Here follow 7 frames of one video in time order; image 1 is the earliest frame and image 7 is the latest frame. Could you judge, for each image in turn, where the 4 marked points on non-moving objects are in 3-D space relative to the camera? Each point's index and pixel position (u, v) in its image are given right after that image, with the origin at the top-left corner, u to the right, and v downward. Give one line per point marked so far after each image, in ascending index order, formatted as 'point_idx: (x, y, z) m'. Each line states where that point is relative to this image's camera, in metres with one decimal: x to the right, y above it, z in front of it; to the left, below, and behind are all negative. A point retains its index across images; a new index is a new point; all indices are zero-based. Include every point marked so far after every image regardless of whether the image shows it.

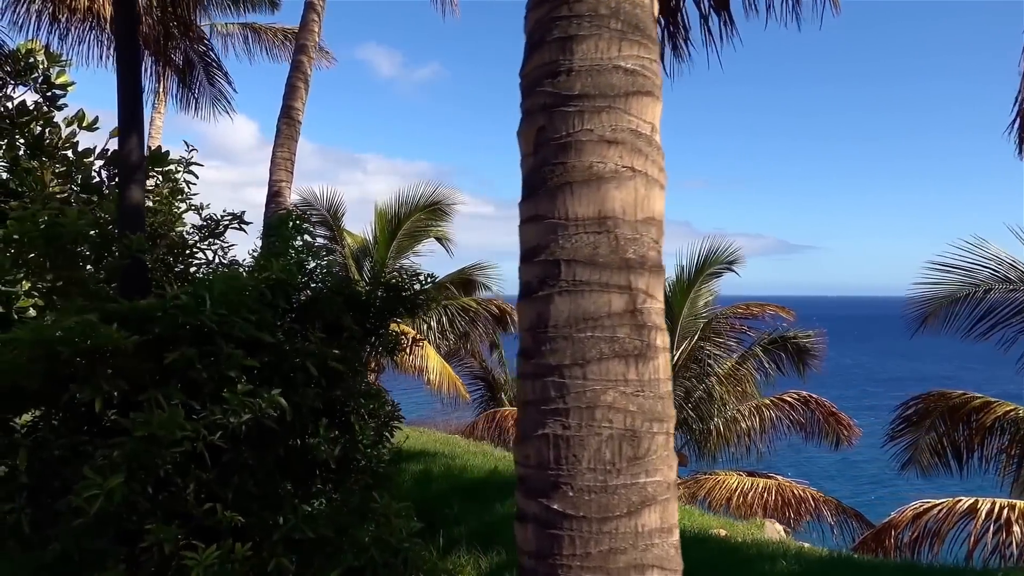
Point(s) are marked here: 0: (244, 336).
0: (-1.1, -0.2, +2.8) m
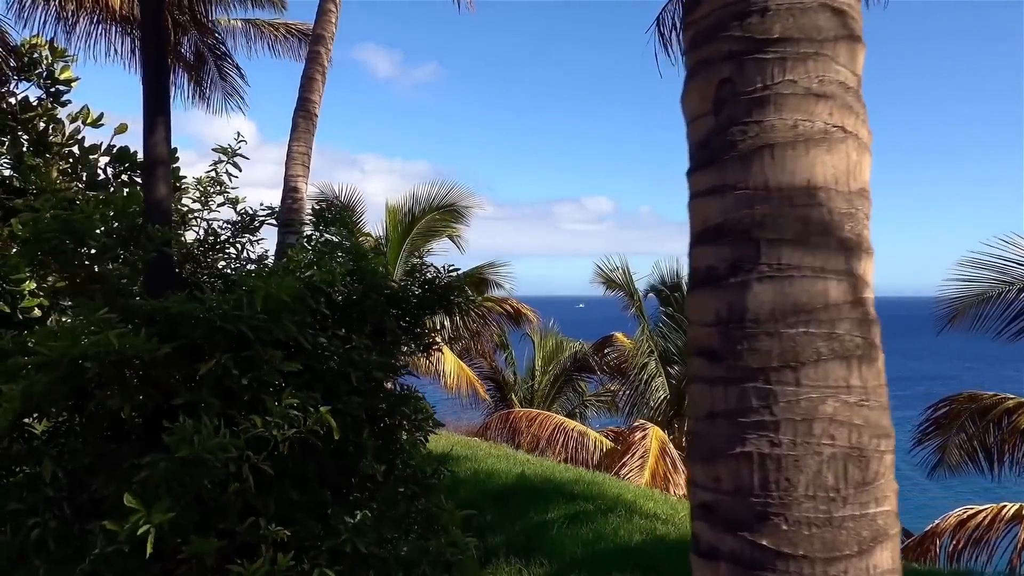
0: (-0.8, -0.2, +2.6) m
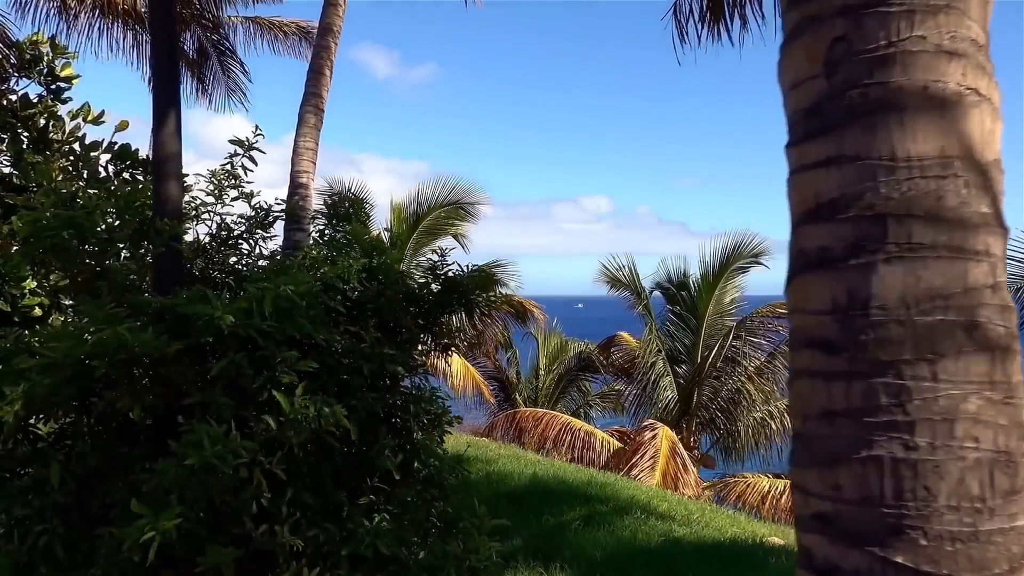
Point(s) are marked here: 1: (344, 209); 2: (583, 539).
0: (-0.8, -0.2, +2.5) m
1: (-0.8, +0.4, +3.3) m
2: (+0.4, -1.4, +3.9) m
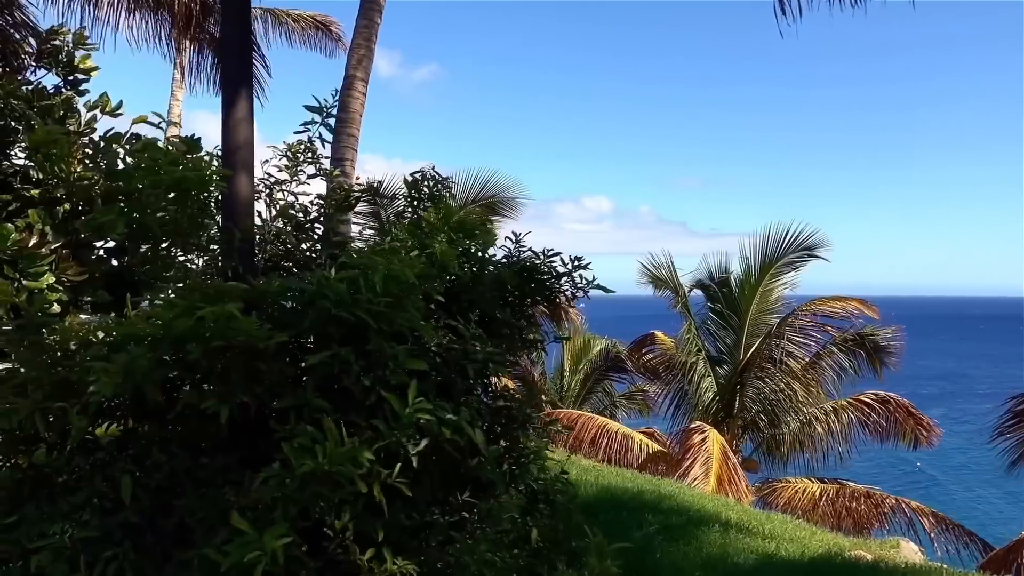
0: (-0.3, -0.1, +2.2) m
1: (-0.4, +0.4, +3.0) m
2: (+0.8, -1.4, +3.6) m
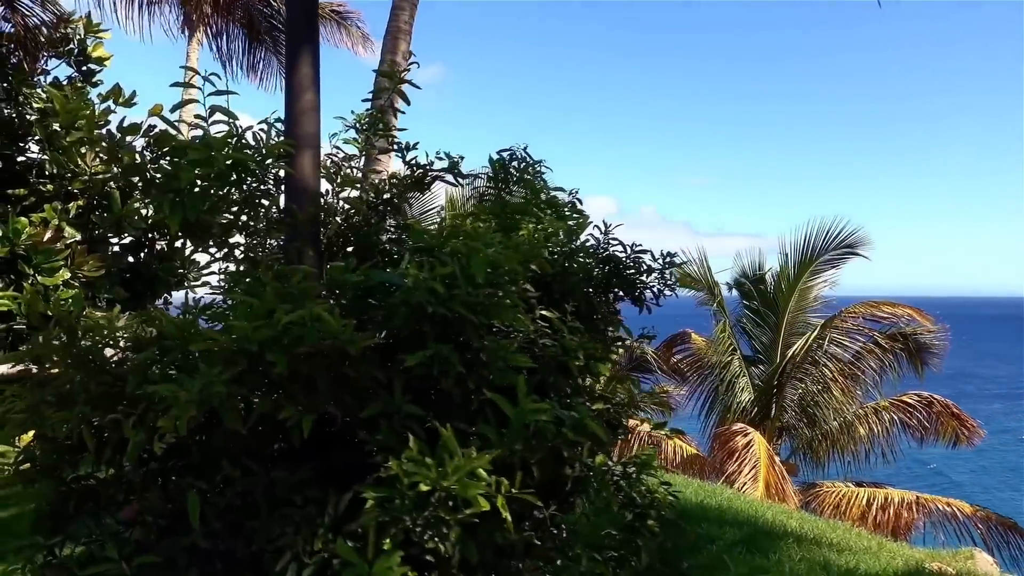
0: (0.0, -0.1, +1.9) m
1: (0.0, +0.5, +2.7) m
2: (+1.1, -1.3, +3.3) m
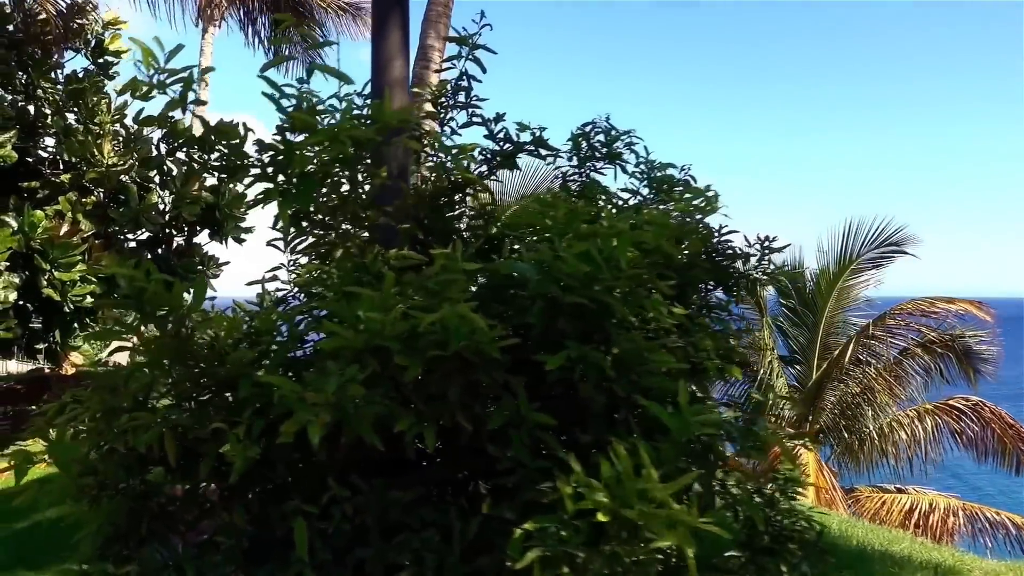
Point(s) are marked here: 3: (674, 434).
0: (+0.3, -0.1, +1.6) m
1: (+0.3, +0.5, +2.4) m
2: (+1.5, -1.3, +3.0) m
3: (+0.3, -0.3, +1.5) m
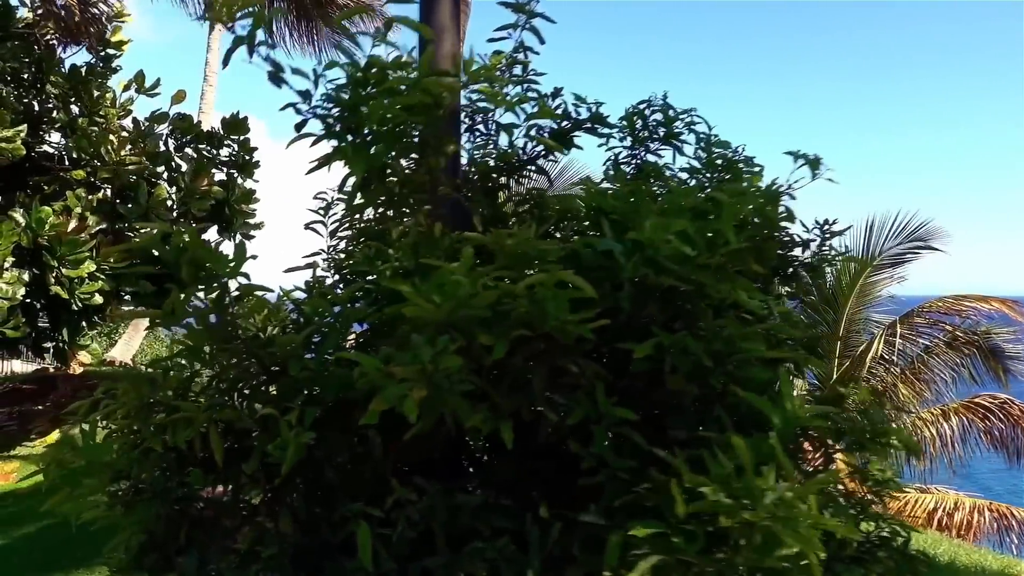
0: (+0.5, 0.0, +1.5) m
1: (+0.4, +0.5, +2.3) m
2: (+1.6, -1.3, +2.9) m
3: (+0.5, -0.3, +1.3) m
